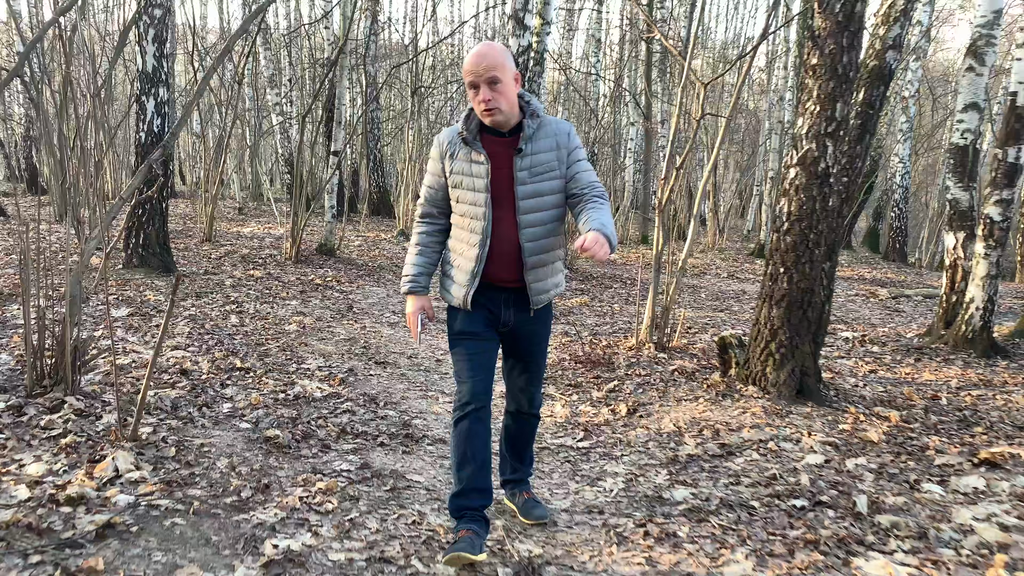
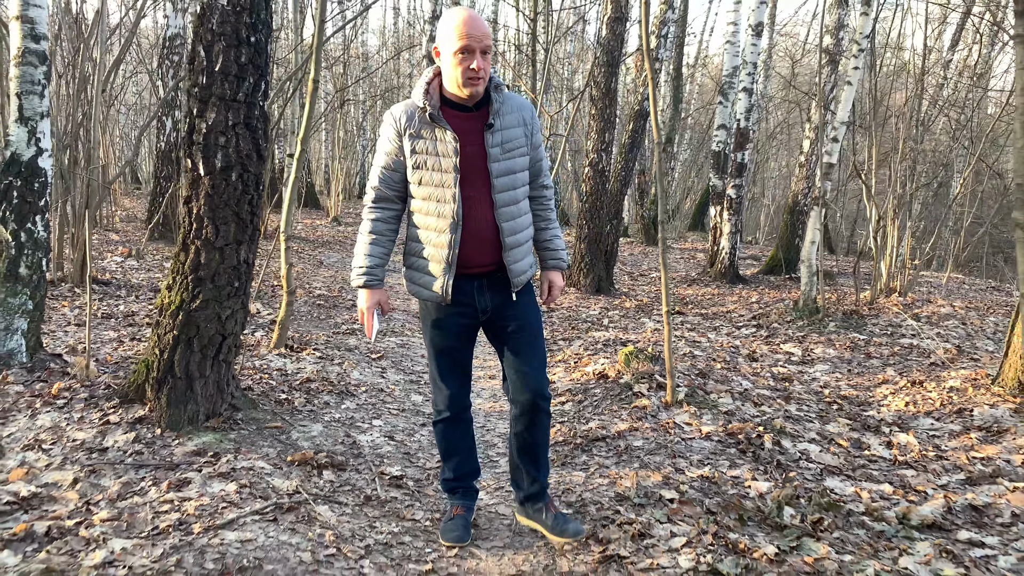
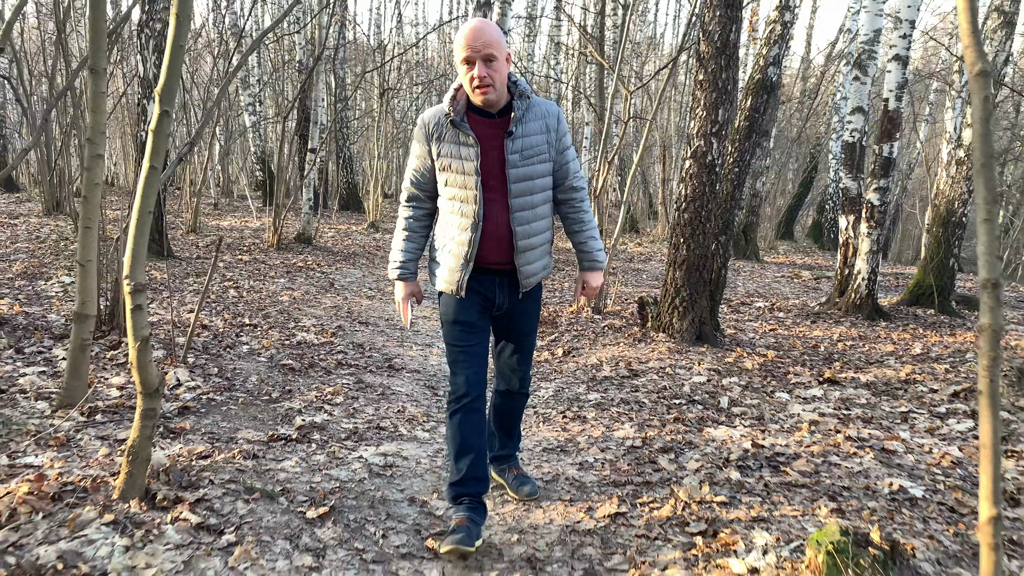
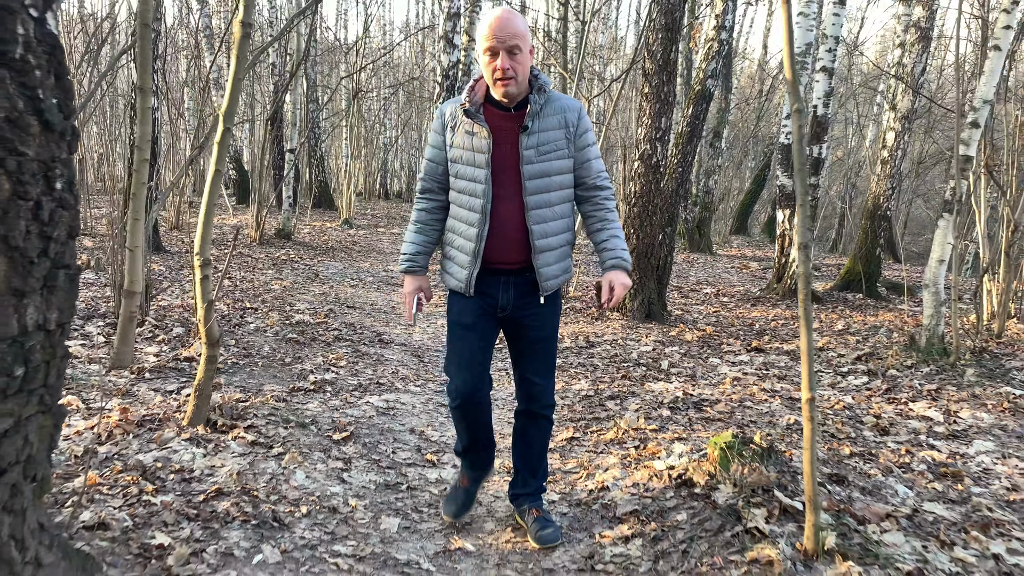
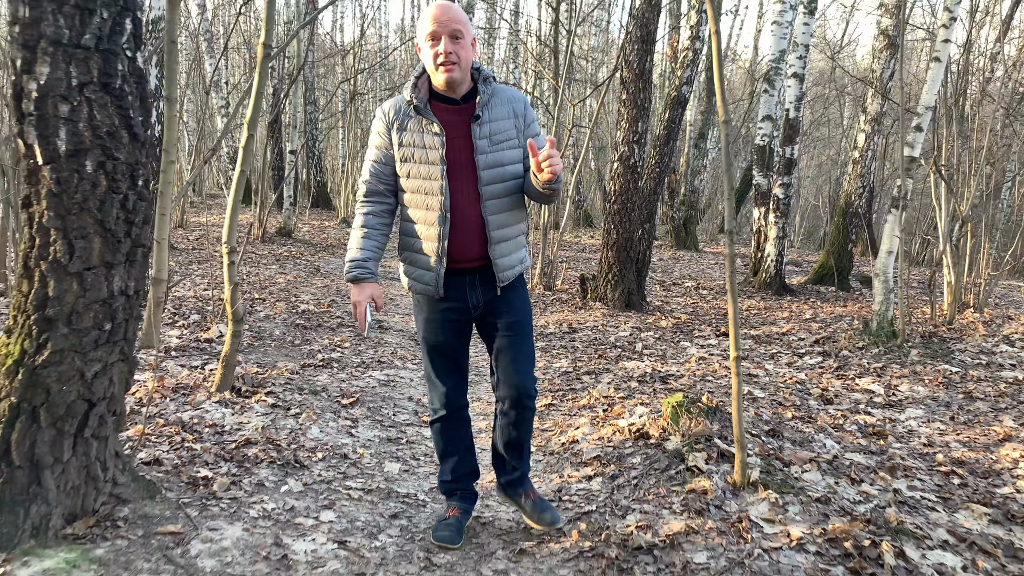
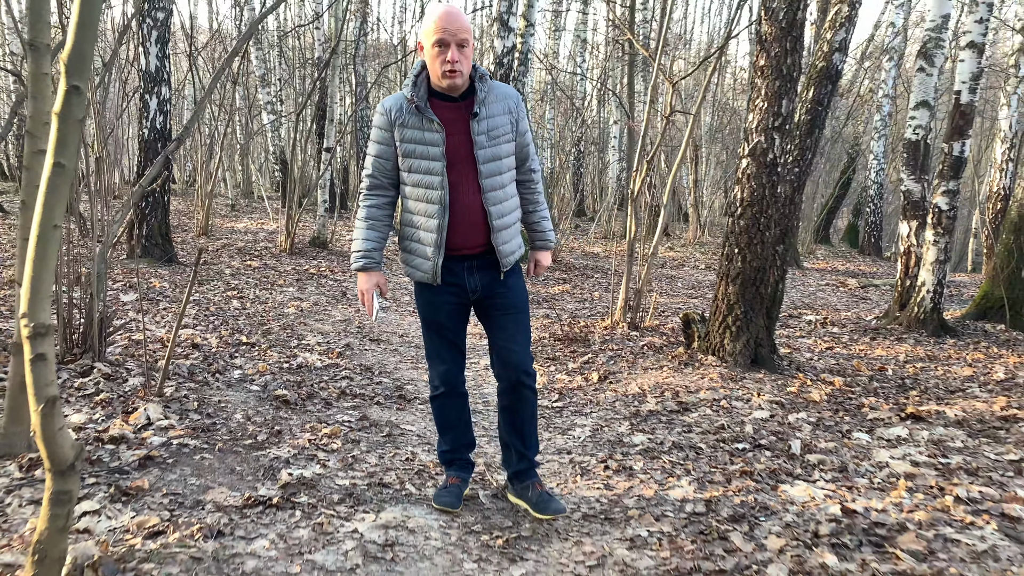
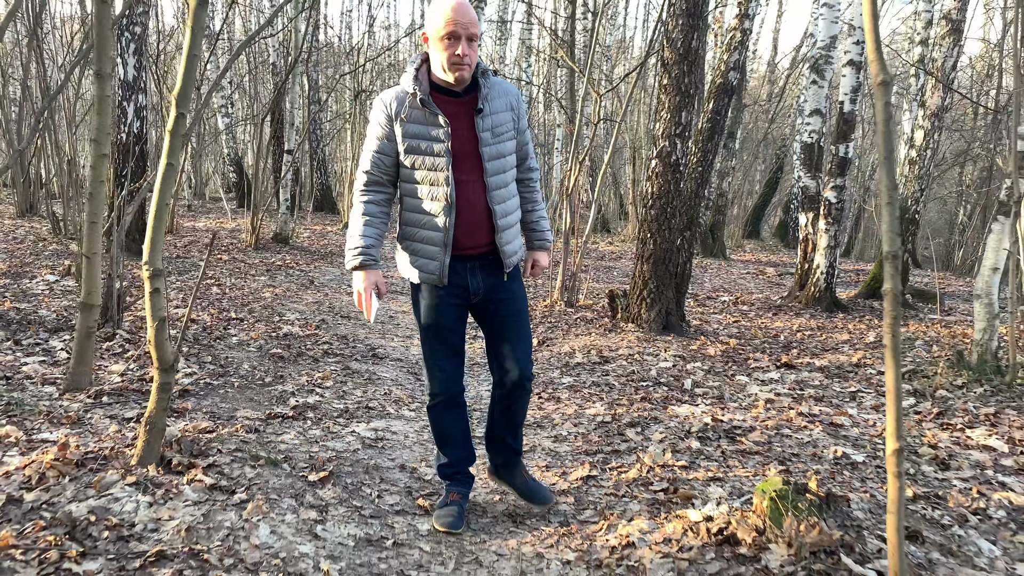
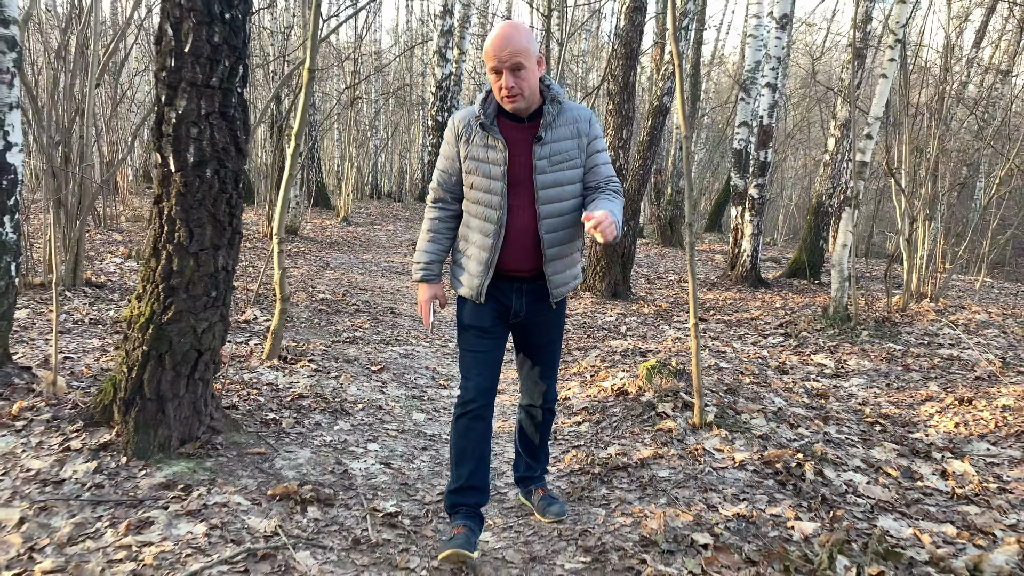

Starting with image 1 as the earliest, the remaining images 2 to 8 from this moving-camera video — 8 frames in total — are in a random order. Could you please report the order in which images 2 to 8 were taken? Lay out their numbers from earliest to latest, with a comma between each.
6, 3, 7, 4, 5, 8, 2
